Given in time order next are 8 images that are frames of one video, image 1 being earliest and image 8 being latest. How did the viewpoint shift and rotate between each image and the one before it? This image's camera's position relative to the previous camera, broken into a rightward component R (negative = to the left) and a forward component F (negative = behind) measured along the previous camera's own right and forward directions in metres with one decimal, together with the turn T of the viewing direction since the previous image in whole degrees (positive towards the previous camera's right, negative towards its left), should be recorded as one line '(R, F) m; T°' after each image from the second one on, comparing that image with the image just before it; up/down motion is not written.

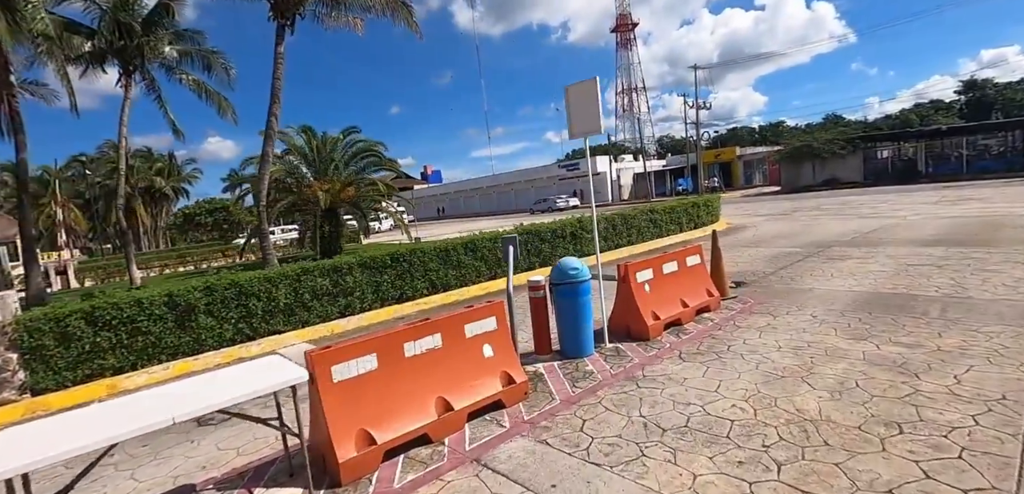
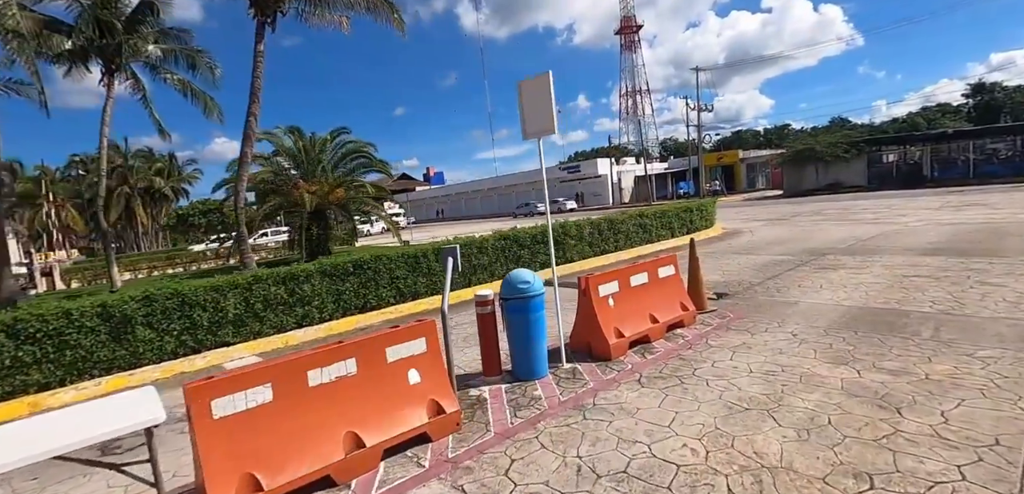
(+0.5, +0.5) m; -1°
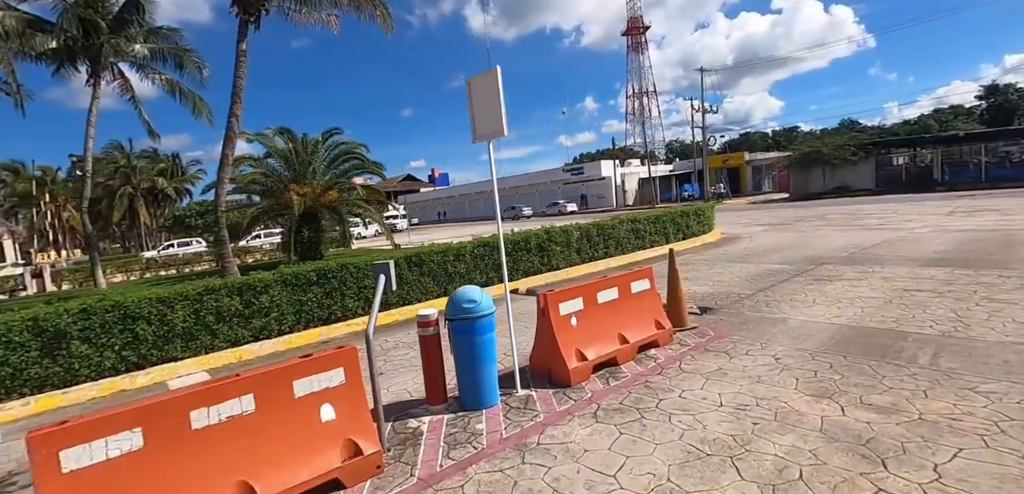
(+0.5, +0.5) m; -1°
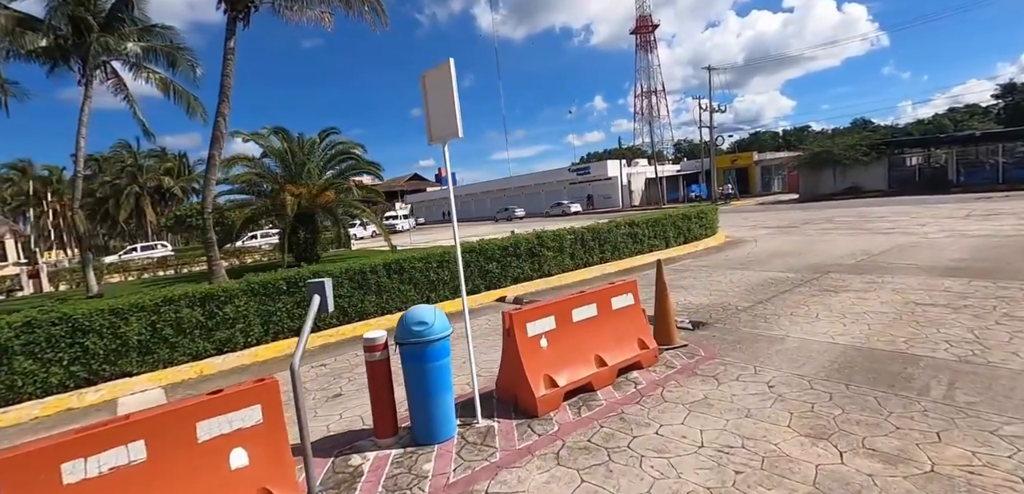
(+0.4, +0.5) m; -1°
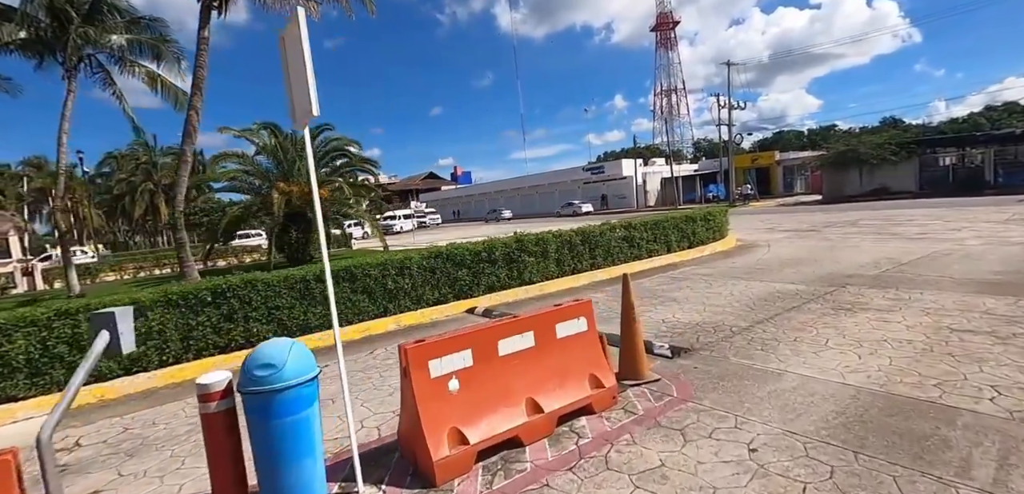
(+0.8, +1.0) m; -2°
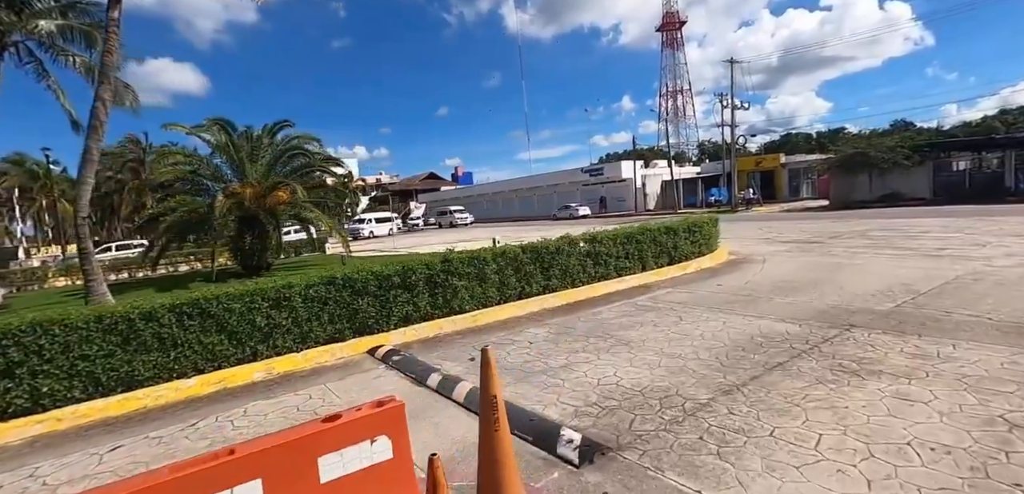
(+1.2, +1.7) m; -1°
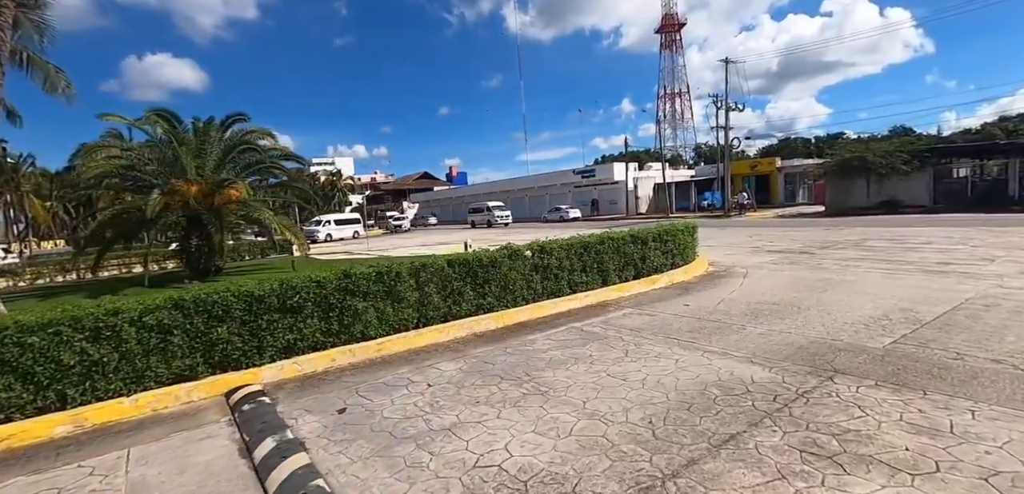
(+1.0, +1.3) m; 0°
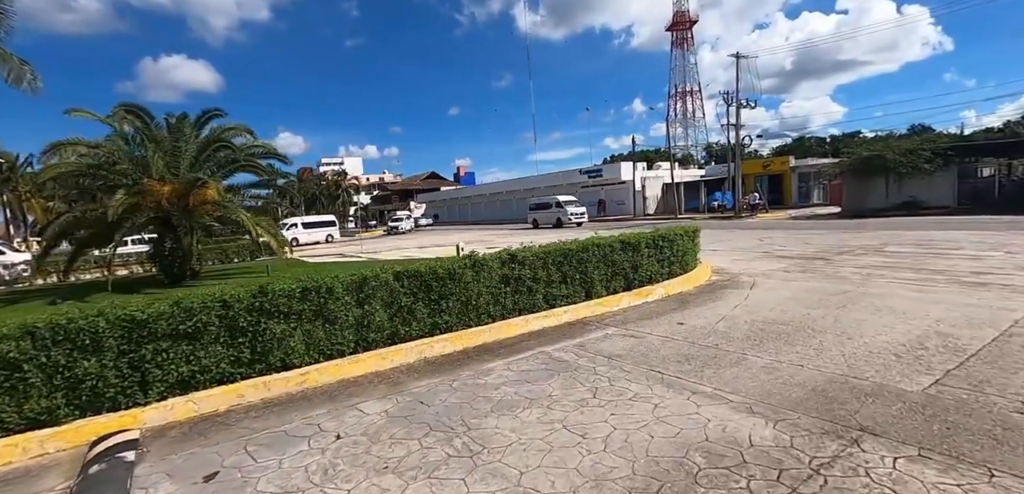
(+0.6, +1.1) m; -1°
